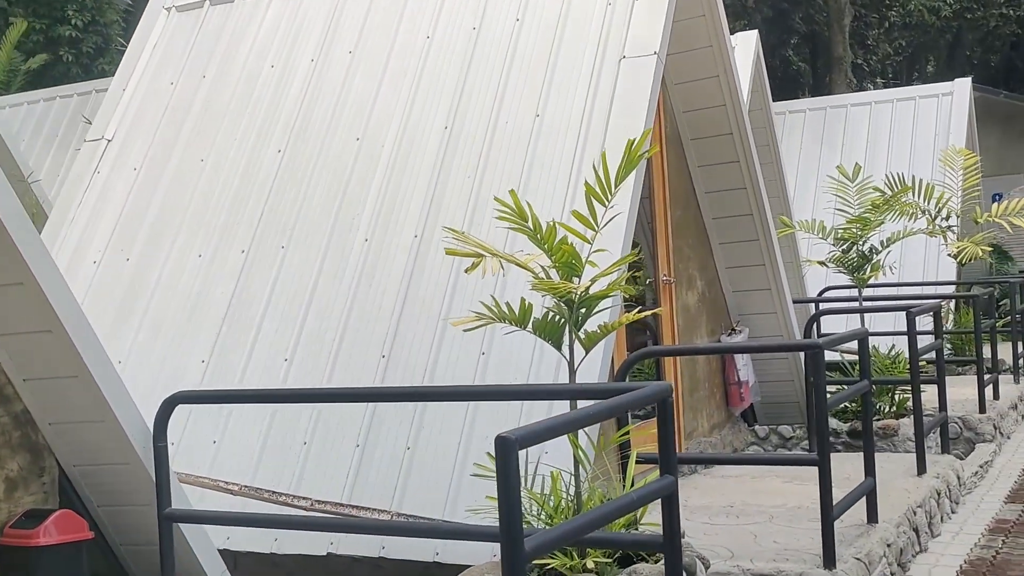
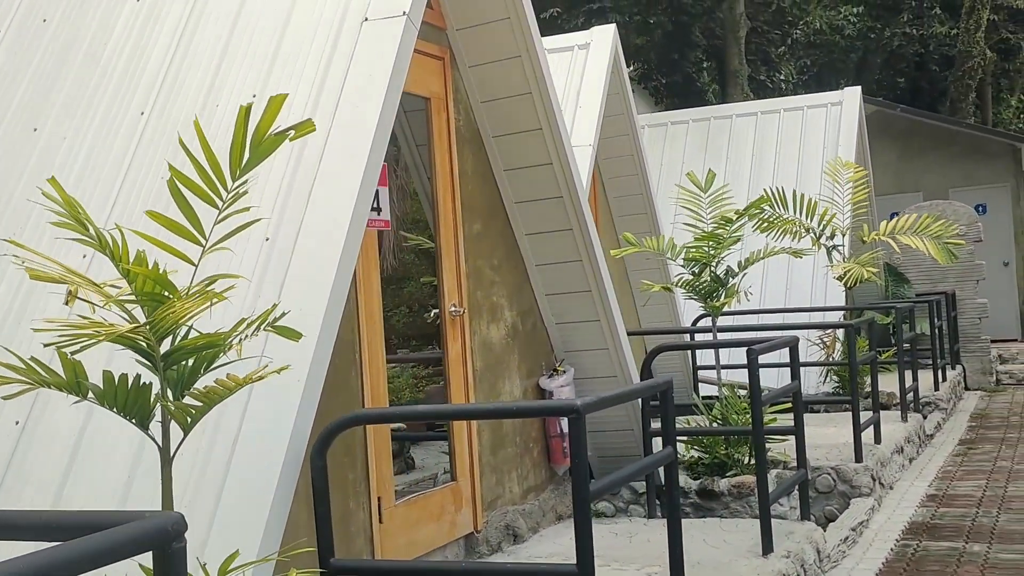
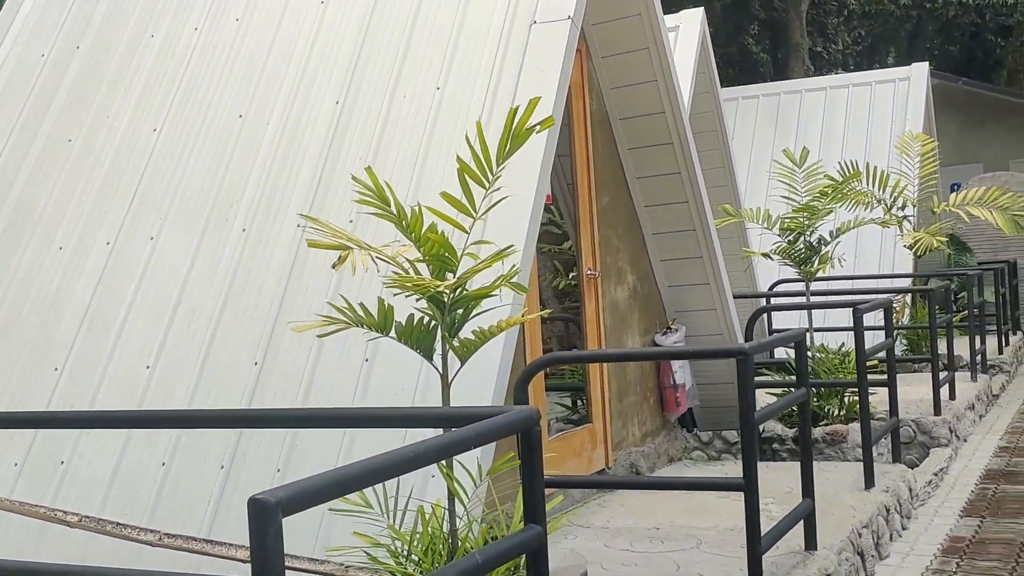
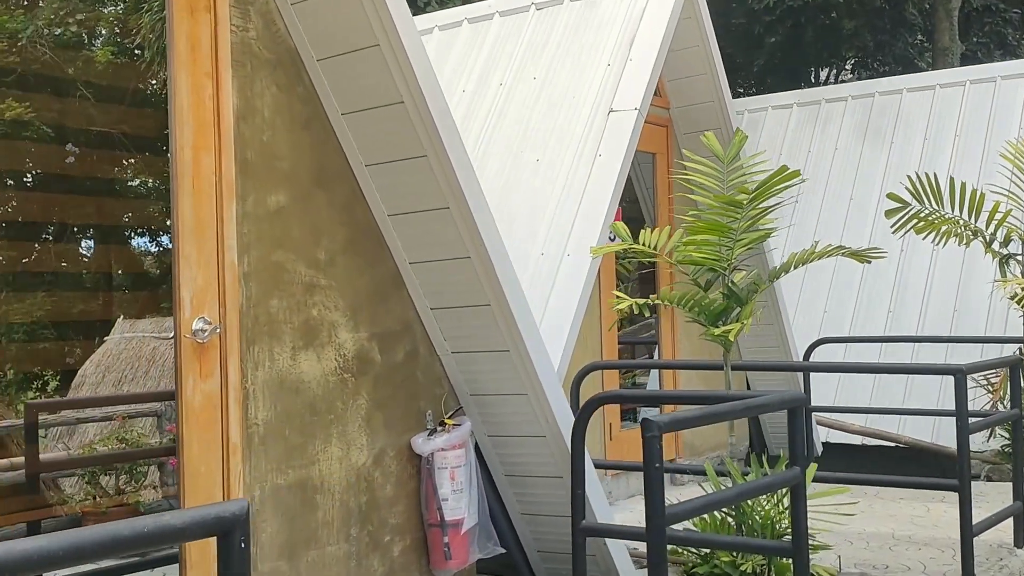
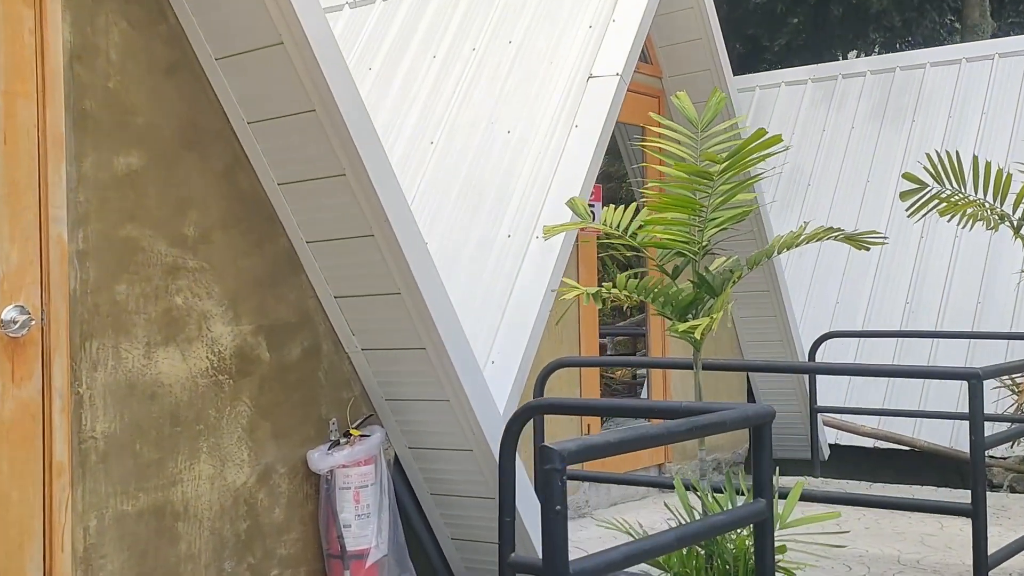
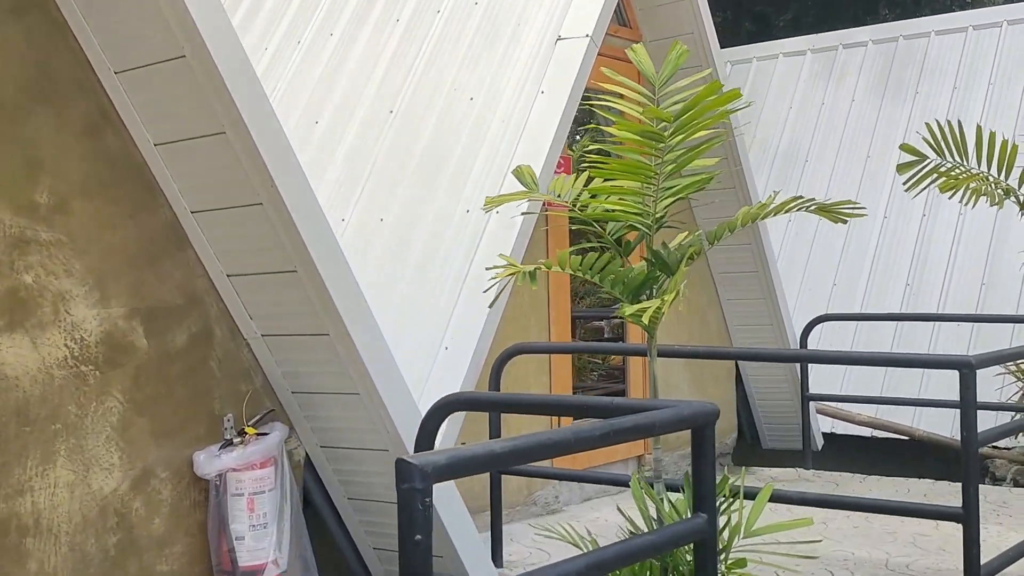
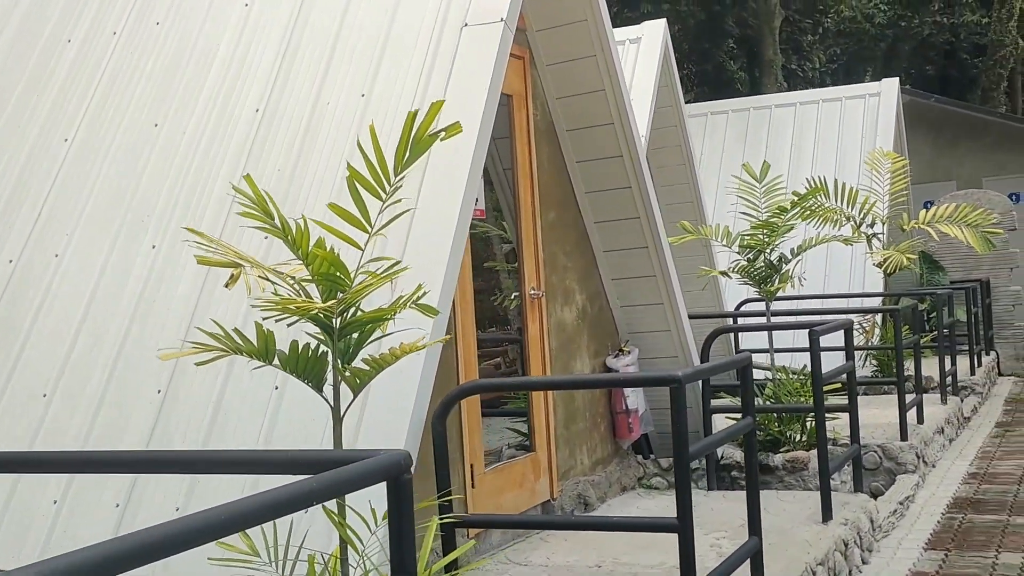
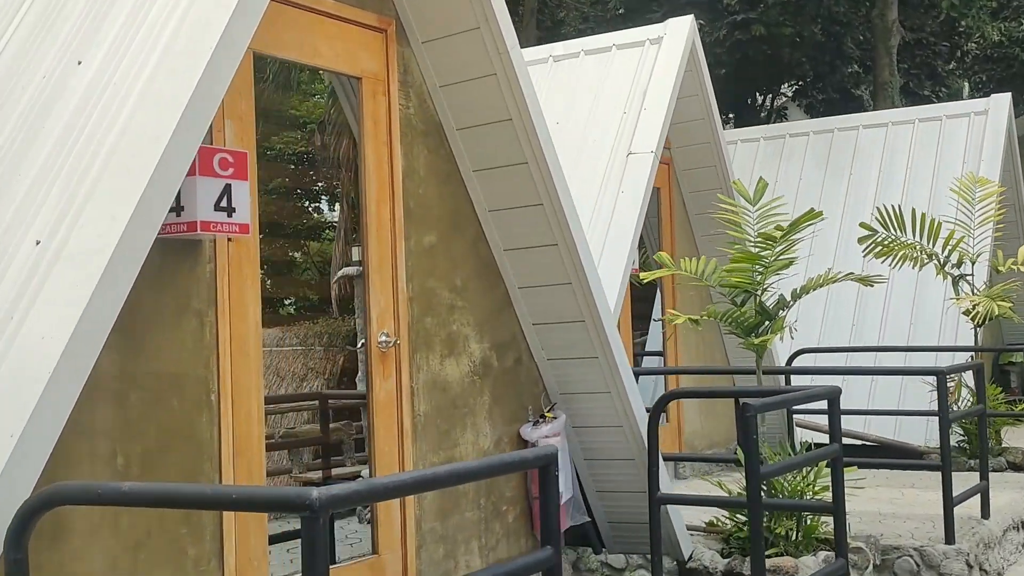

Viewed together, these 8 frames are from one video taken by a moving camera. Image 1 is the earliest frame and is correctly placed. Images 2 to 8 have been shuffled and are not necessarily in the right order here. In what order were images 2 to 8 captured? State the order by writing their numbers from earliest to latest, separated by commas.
3, 7, 2, 8, 4, 5, 6
